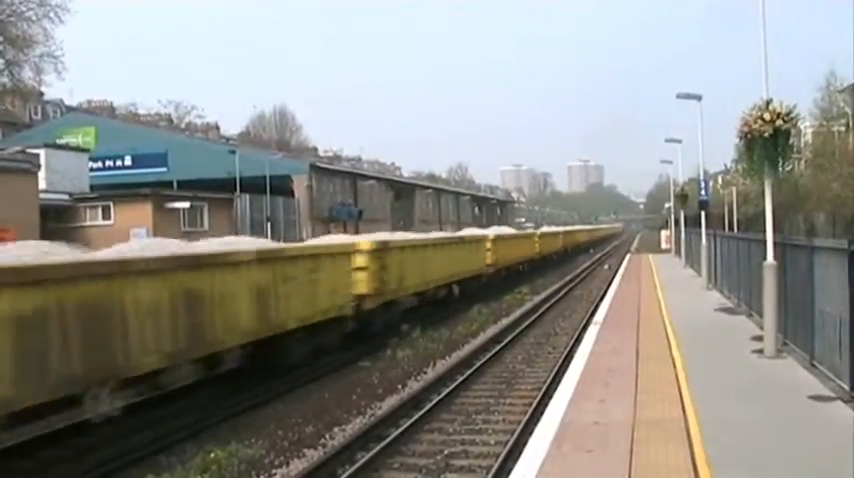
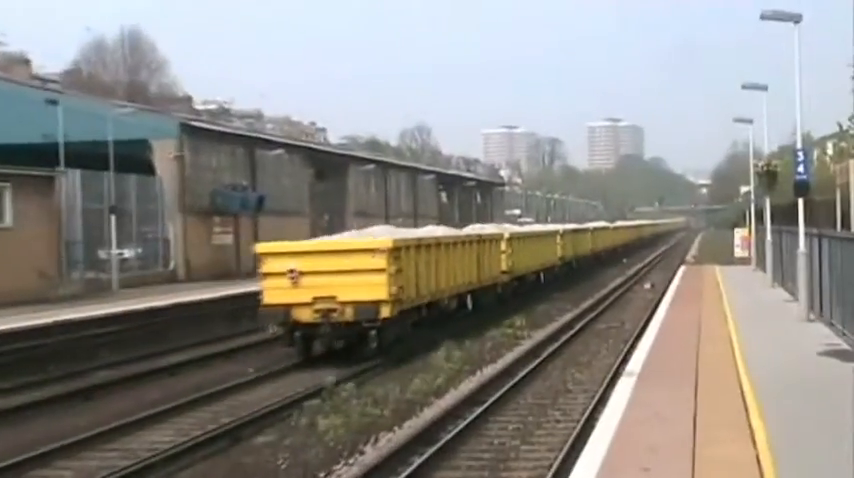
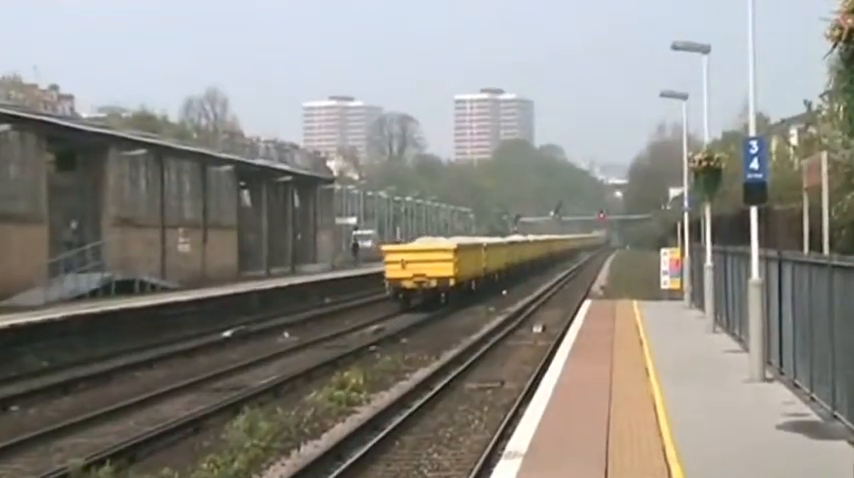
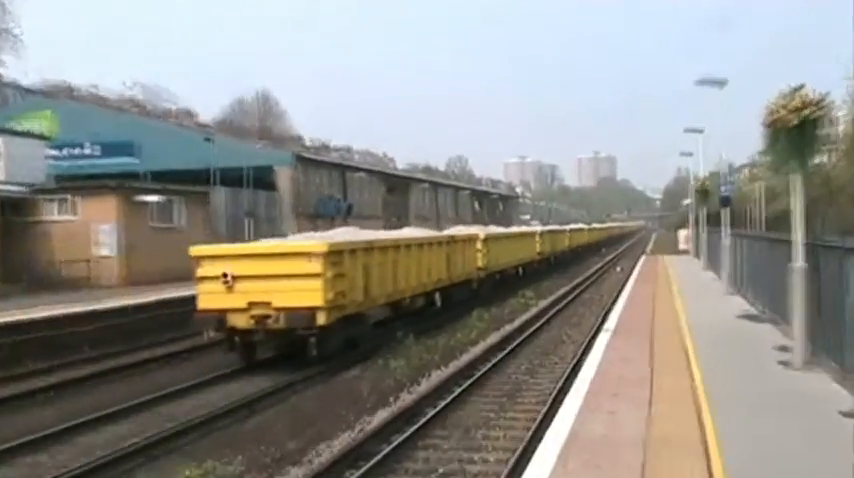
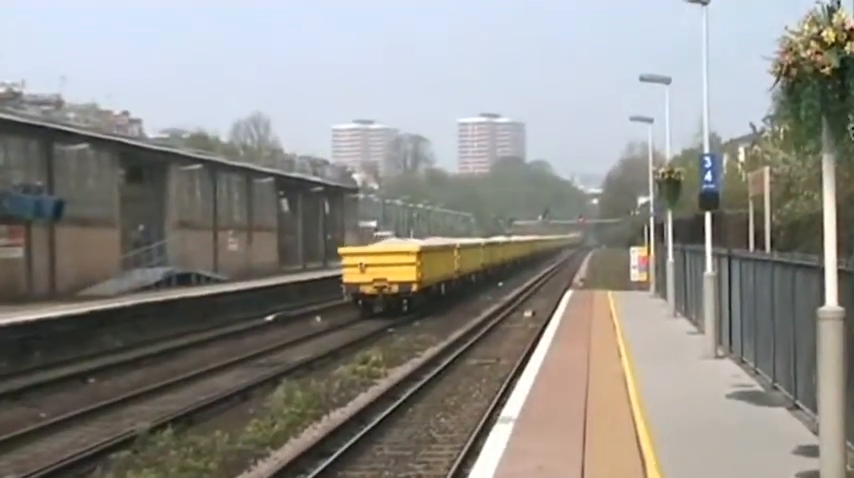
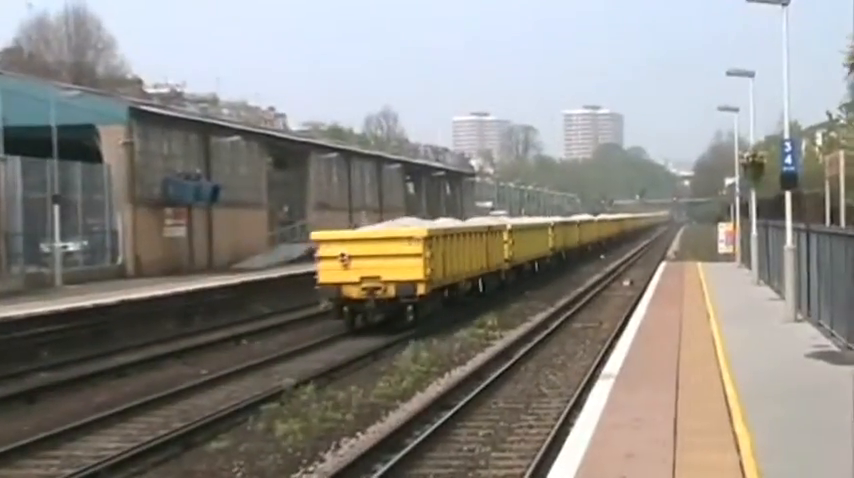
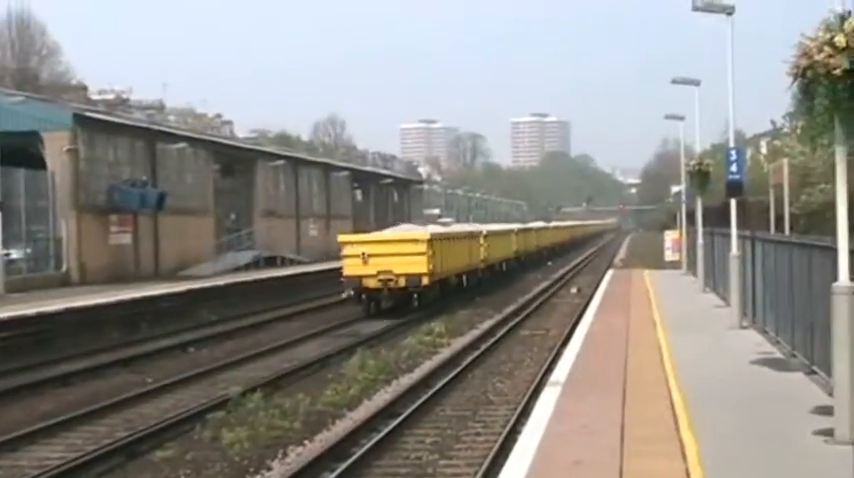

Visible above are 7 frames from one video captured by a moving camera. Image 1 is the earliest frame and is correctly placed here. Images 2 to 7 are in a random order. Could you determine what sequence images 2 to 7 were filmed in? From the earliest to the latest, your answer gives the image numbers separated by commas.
4, 2, 6, 7, 5, 3
